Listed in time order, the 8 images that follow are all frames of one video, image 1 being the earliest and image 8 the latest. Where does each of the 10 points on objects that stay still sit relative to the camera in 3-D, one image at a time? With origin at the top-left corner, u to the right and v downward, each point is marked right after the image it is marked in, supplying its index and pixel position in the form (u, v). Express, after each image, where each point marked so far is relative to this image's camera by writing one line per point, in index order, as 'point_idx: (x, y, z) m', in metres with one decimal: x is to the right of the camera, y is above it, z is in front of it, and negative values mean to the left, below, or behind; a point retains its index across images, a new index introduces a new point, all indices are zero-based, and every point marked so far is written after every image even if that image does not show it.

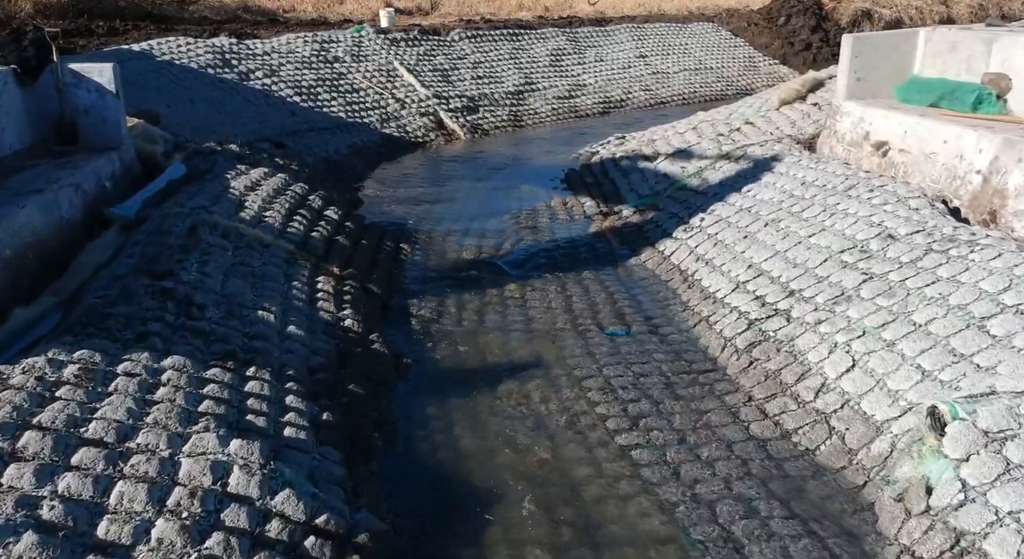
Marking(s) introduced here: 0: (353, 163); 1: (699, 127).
0: (-2.2, +1.6, +13.5) m
1: (+2.5, +2.0, +13.1) m
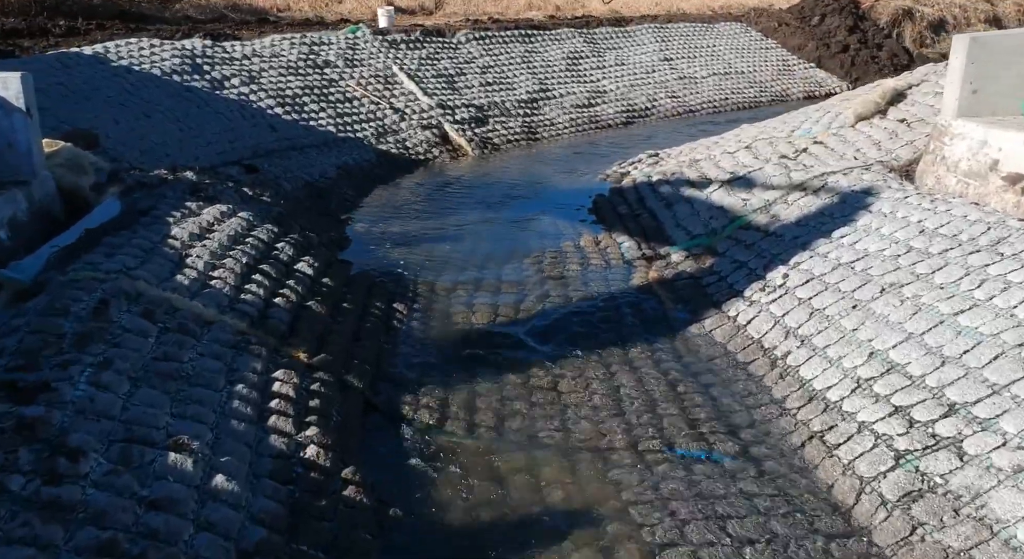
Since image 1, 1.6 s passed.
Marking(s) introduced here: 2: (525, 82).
0: (-2.0, +1.0, +11.4) m
1: (+2.7, +1.5, +11.0) m
2: (+0.2, +3.7, +17.9) m
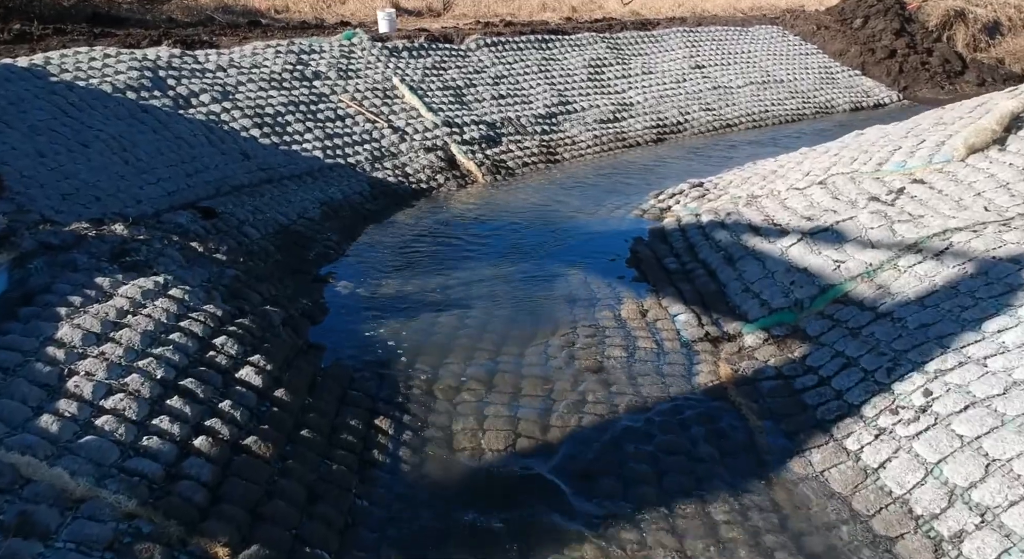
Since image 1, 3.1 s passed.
0: (-1.8, +0.4, +9.3) m
1: (+2.9, +0.9, +8.9) m
2: (+0.5, +3.0, +15.8) m
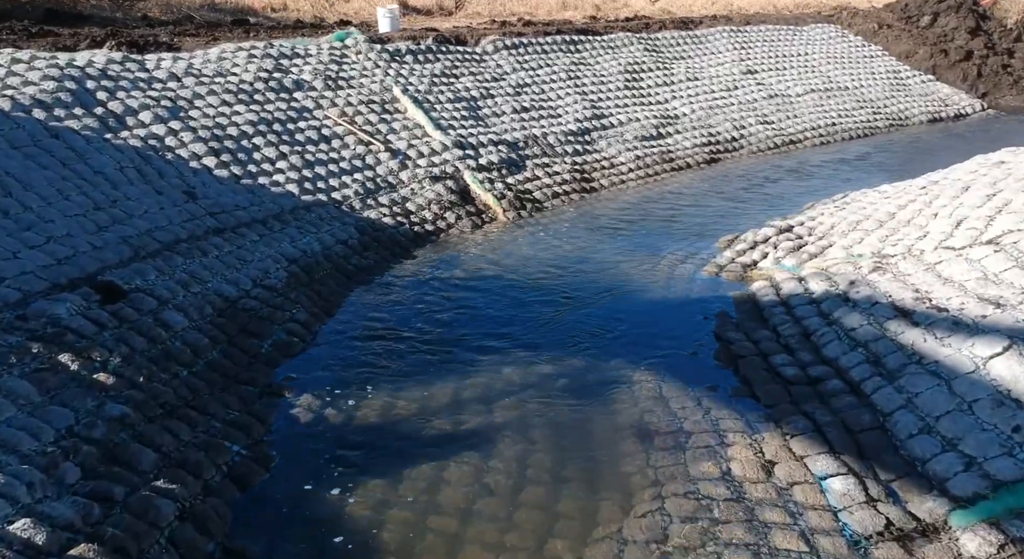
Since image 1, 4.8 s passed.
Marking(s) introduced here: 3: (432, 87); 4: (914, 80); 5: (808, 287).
0: (-1.6, -0.2, +6.7) m
1: (+3.2, +0.2, +6.2) m
2: (+0.8, +2.4, +13.1) m
3: (-1.0, +2.4, +11.9) m
4: (+8.0, +4.0, +19.3) m
5: (+2.2, -0.1, +7.1) m
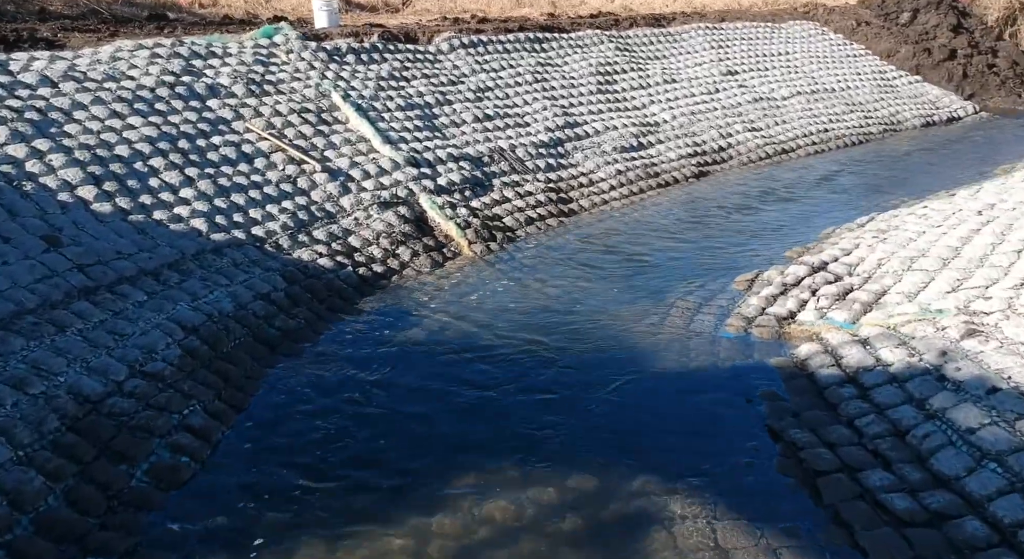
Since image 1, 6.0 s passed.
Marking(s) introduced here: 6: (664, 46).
0: (-1.7, -0.7, +4.8) m
1: (+3.1, -0.1, +4.5) m
2: (+0.4, +2.0, +11.3) m
3: (-1.4, +1.9, +10.0) m
4: (+7.2, +3.7, +17.9) m
5: (+2.1, -0.4, +5.4) m
6: (+2.4, +3.7, +15.2) m
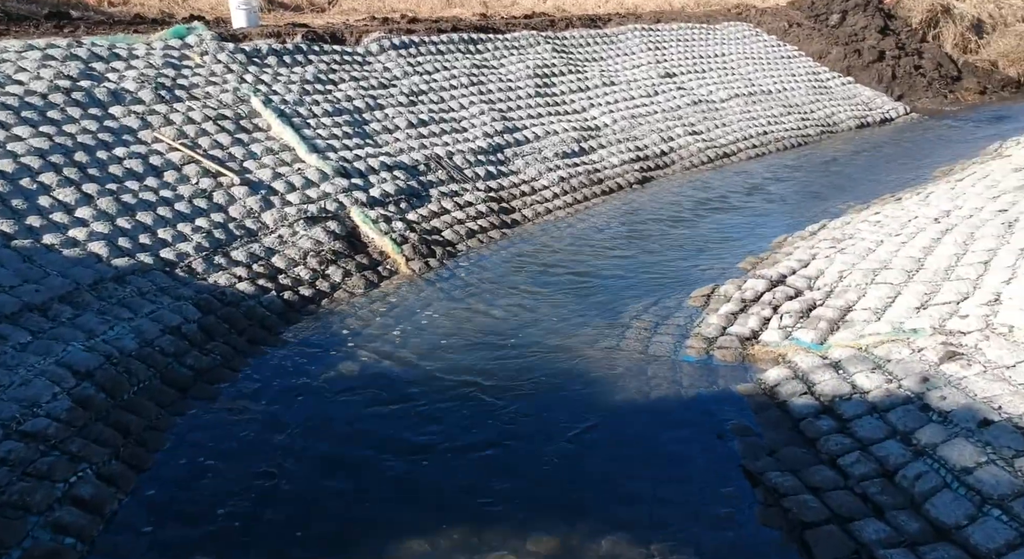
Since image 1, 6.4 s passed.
0: (-1.9, -0.9, +4.1) m
1: (+2.9, -0.2, +4.1) m
2: (-0.4, +1.8, +10.8) m
3: (-2.1, +1.8, +9.3) m
4: (+5.9, +3.6, +17.8) m
5: (+1.8, -0.5, +5.0) m
6: (+1.4, +3.6, +14.8) m
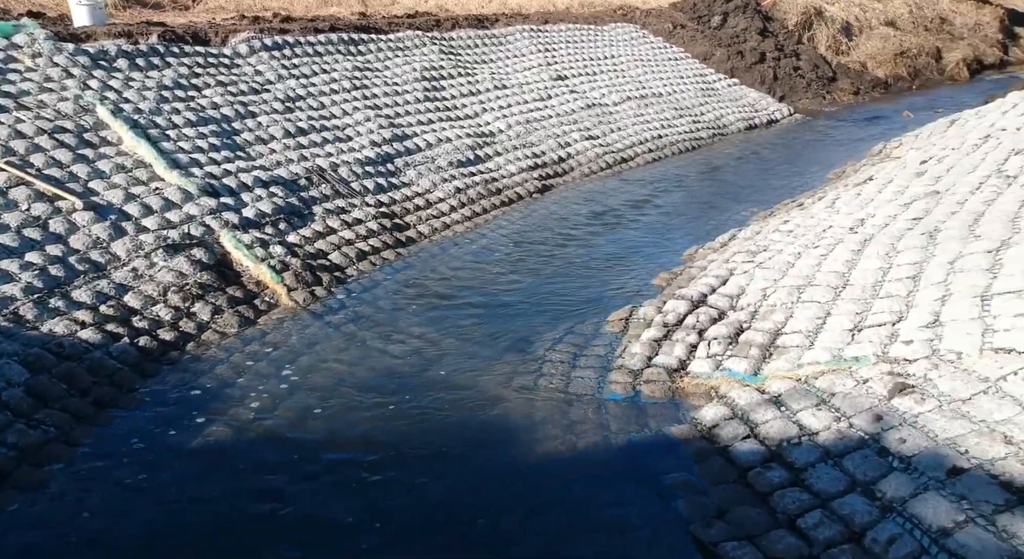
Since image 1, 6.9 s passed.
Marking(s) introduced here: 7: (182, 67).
0: (-2.1, -1.1, +3.2) m
1: (+2.5, -0.3, +3.8) m
2: (-1.5, +1.6, +10.0) m
3: (-3.0, +1.5, +8.4) m
4: (+3.9, +3.6, +17.8) m
5: (+1.4, -0.7, +4.6) m
6: (-0.3, +3.4, +14.2) m
7: (-3.2, +2.0, +9.2) m
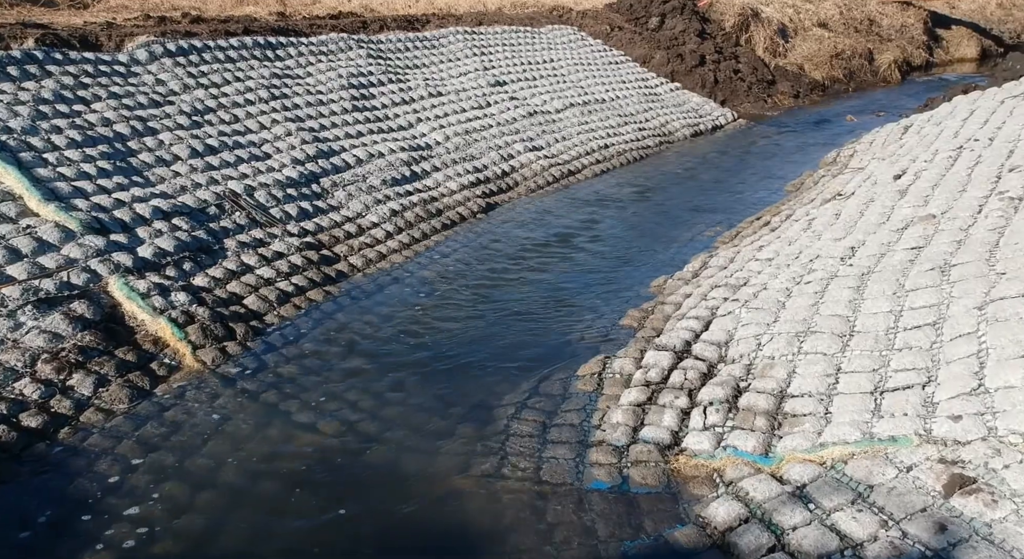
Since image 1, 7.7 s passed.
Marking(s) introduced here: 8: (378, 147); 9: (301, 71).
0: (-2.1, -1.4, +2.1) m
1: (+2.5, -0.6, +3.0) m
2: (-2.1, +1.3, +8.9) m
3: (-3.5, +1.2, +7.2) m
4: (+2.7, +3.4, +17.0) m
5: (+1.3, -1.0, +3.6) m
6: (-1.2, +3.1, +13.2) m
7: (-3.6, +1.7, +7.9) m
8: (-1.4, +1.3, +9.7) m
9: (-2.3, +2.3, +10.6) m
